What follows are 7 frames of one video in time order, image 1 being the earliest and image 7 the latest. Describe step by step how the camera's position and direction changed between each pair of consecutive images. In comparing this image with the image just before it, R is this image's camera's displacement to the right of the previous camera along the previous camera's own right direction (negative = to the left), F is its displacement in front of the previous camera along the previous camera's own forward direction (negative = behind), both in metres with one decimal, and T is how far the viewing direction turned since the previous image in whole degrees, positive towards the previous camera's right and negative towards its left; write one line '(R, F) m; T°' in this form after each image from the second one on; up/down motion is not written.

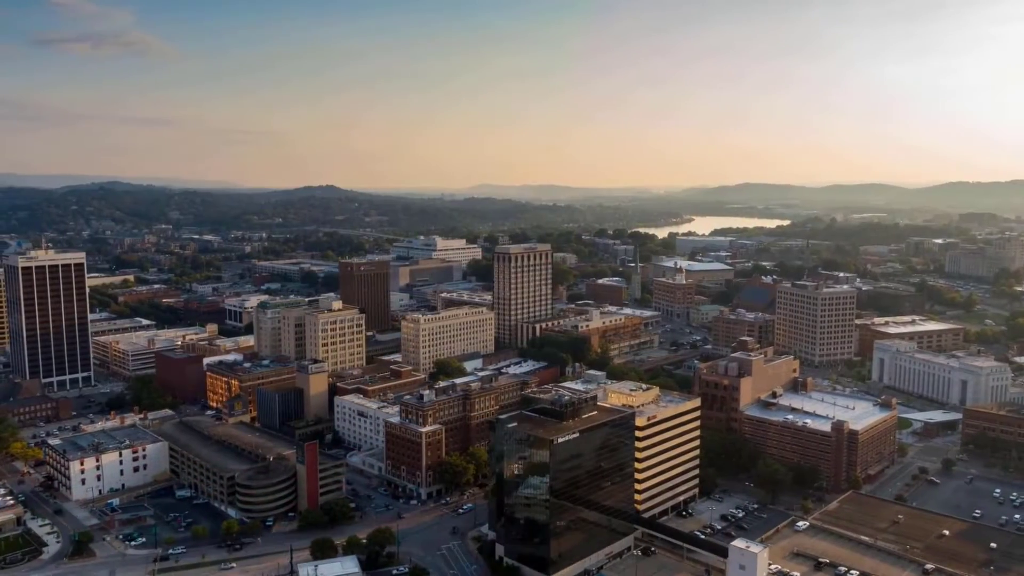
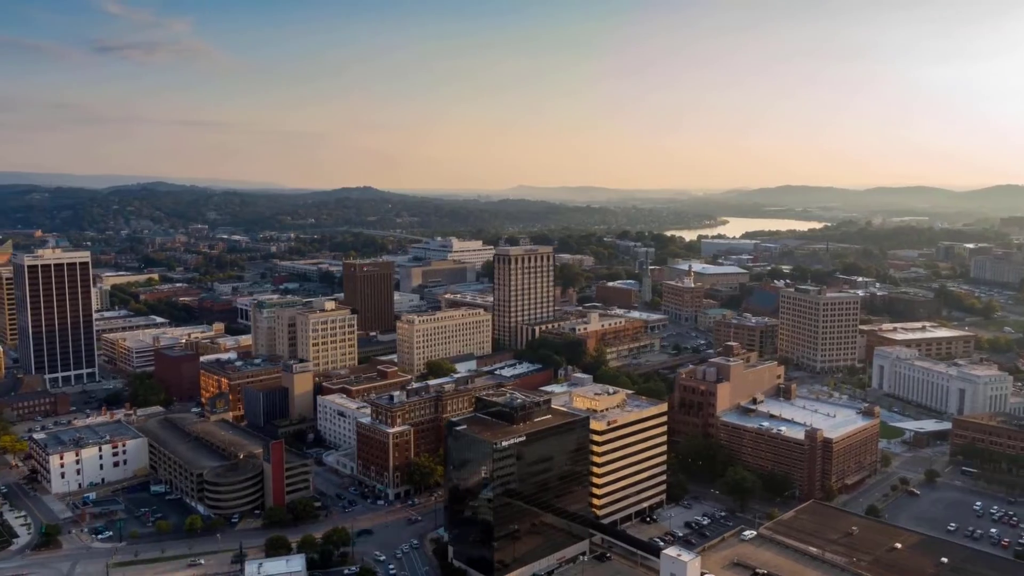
(+3.8, +0.2) m; -3°
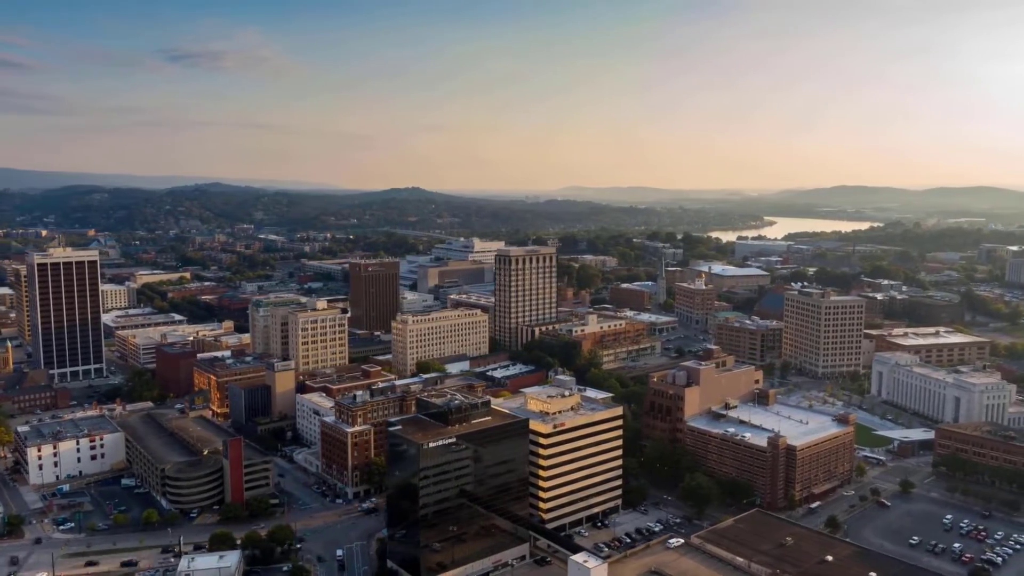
(+5.0, +0.3) m; -4°
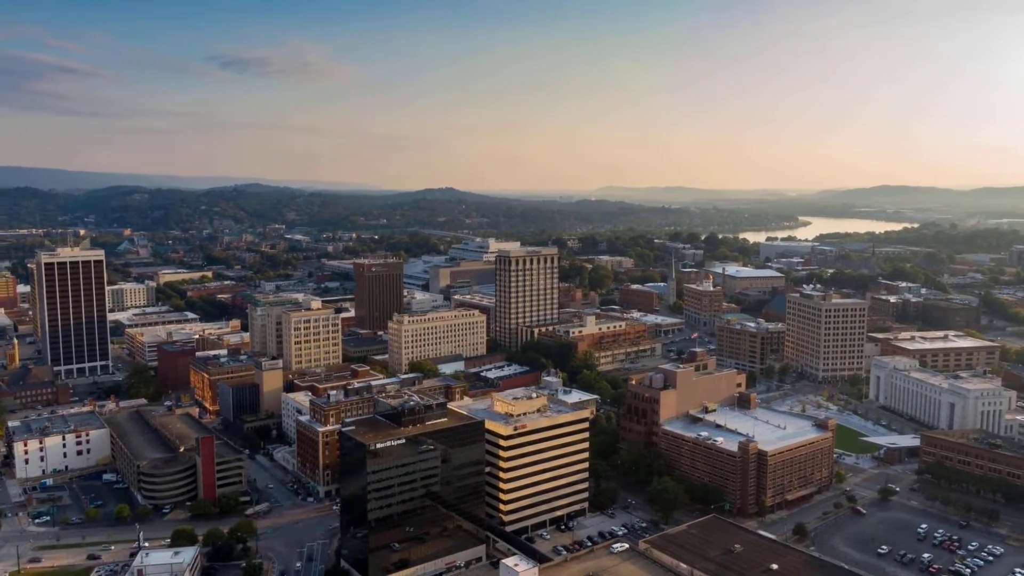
(+3.6, +0.2) m; -3°
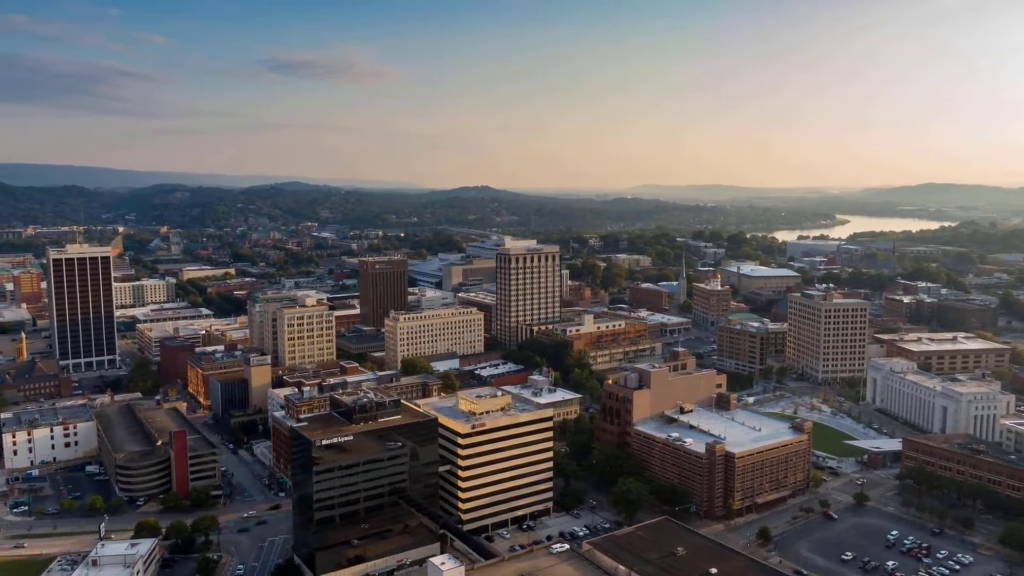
(+3.8, +0.2) m; -3°
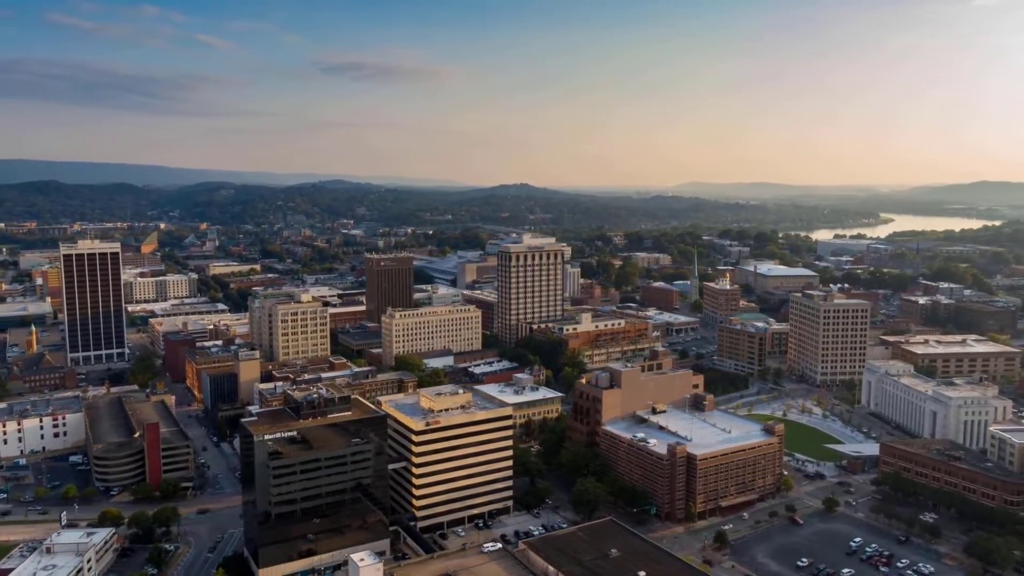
(+4.2, +0.3) m; -3°
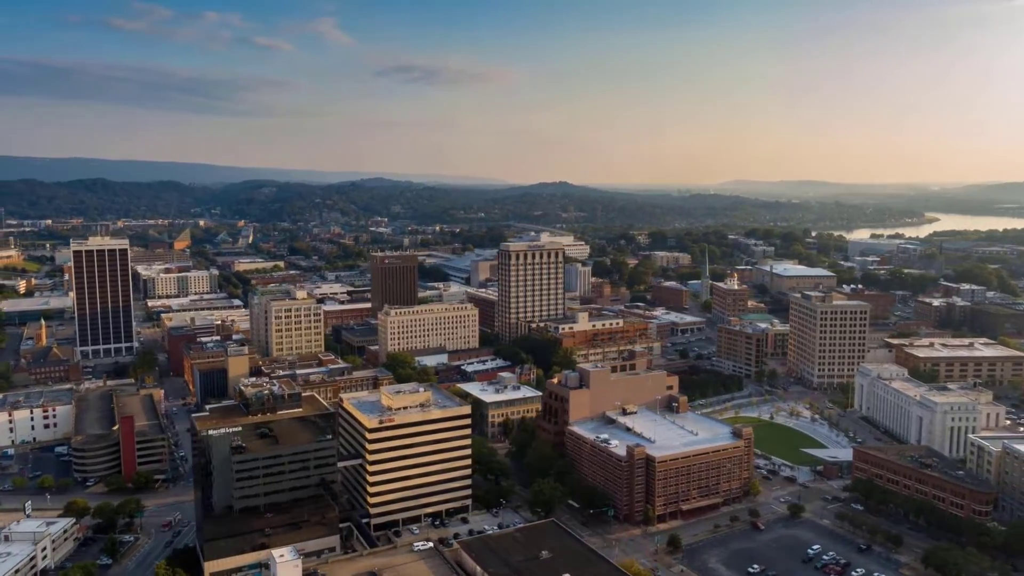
(+4.2, +0.3) m; -3°
